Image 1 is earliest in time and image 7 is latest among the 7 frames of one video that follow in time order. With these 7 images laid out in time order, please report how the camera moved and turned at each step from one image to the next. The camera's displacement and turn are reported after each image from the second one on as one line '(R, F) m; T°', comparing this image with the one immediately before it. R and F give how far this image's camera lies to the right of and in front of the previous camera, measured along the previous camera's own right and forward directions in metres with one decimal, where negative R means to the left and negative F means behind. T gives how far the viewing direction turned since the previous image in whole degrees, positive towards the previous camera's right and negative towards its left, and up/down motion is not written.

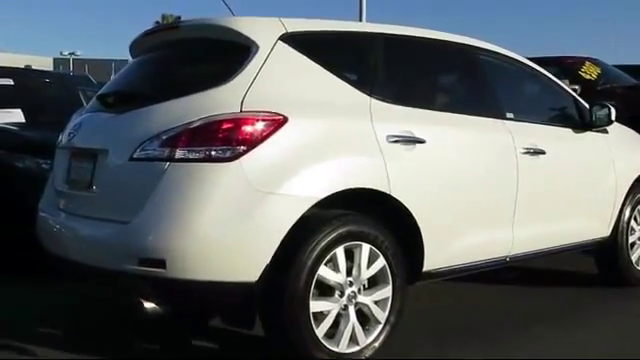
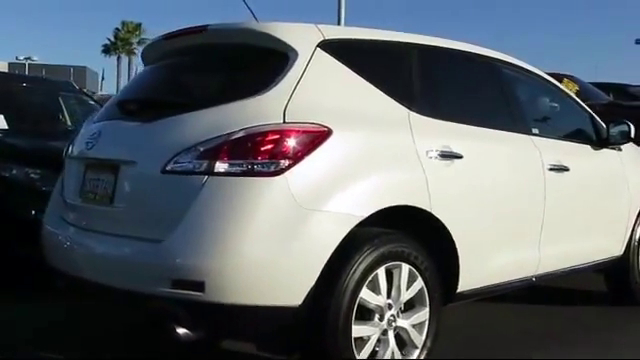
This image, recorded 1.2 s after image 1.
(-0.5, +0.3) m; +4°
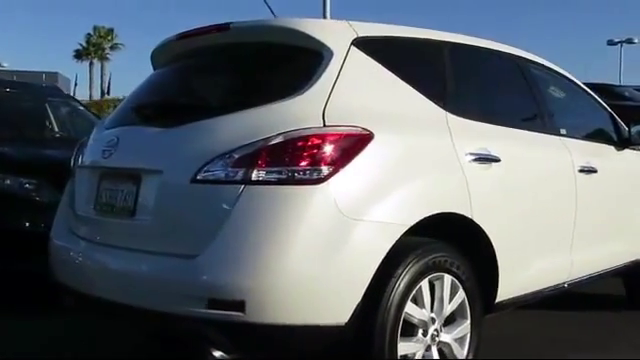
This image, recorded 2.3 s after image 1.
(-0.3, +0.3) m; +2°
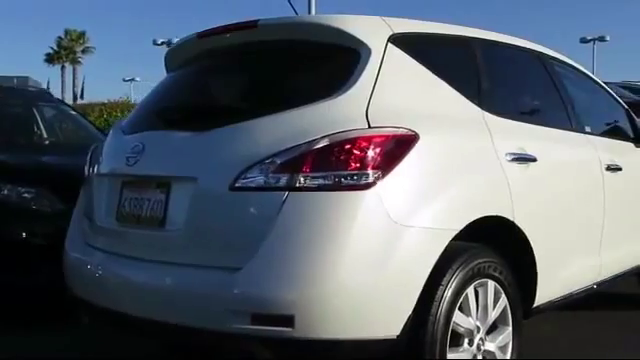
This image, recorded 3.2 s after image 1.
(-0.3, +0.2) m; +2°
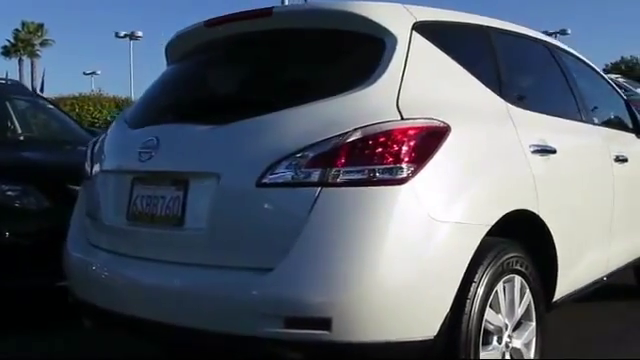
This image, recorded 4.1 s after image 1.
(-0.3, +0.2) m; +3°
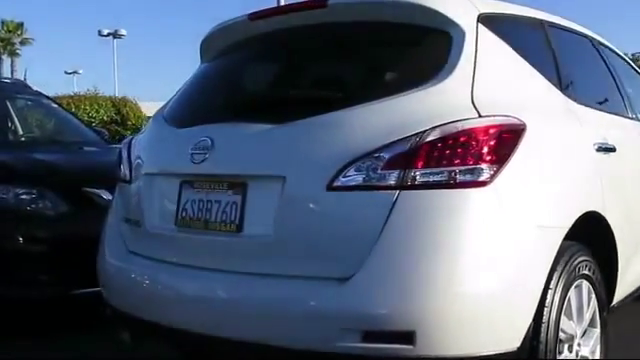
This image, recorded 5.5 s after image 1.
(-0.4, +0.2) m; +1°
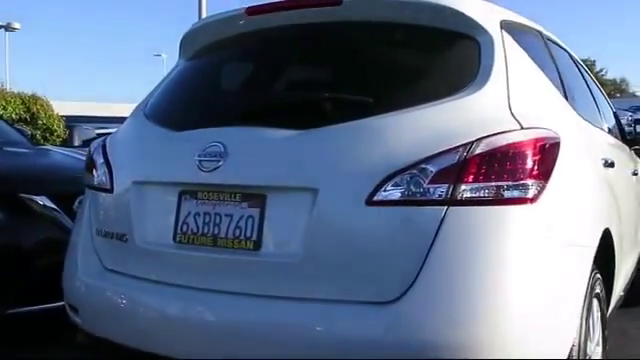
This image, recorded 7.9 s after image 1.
(-0.5, +0.3) m; +9°
